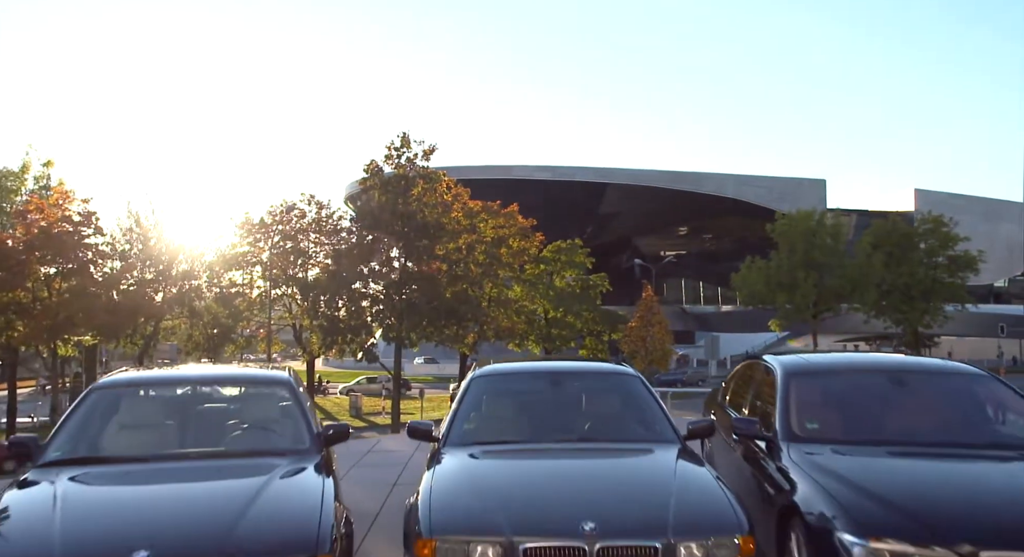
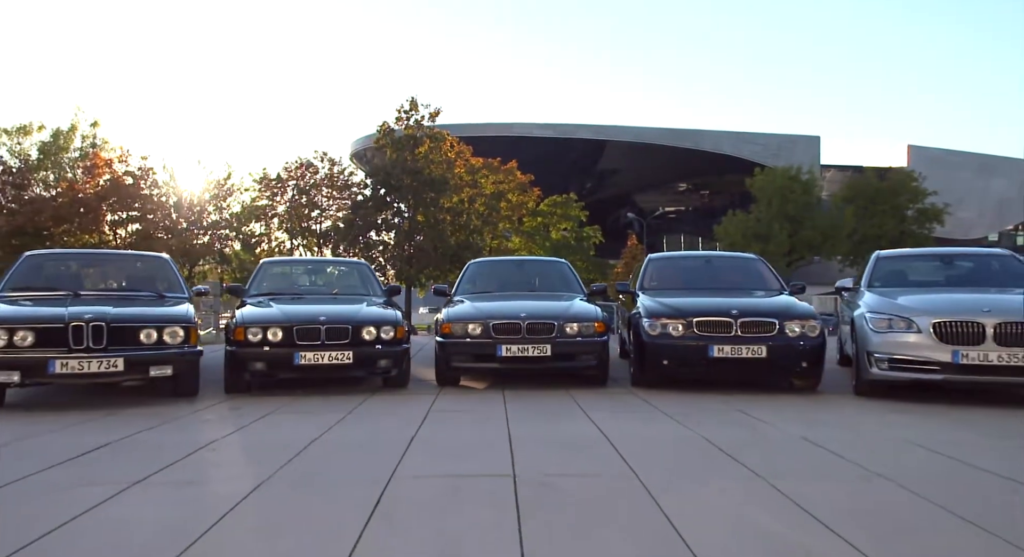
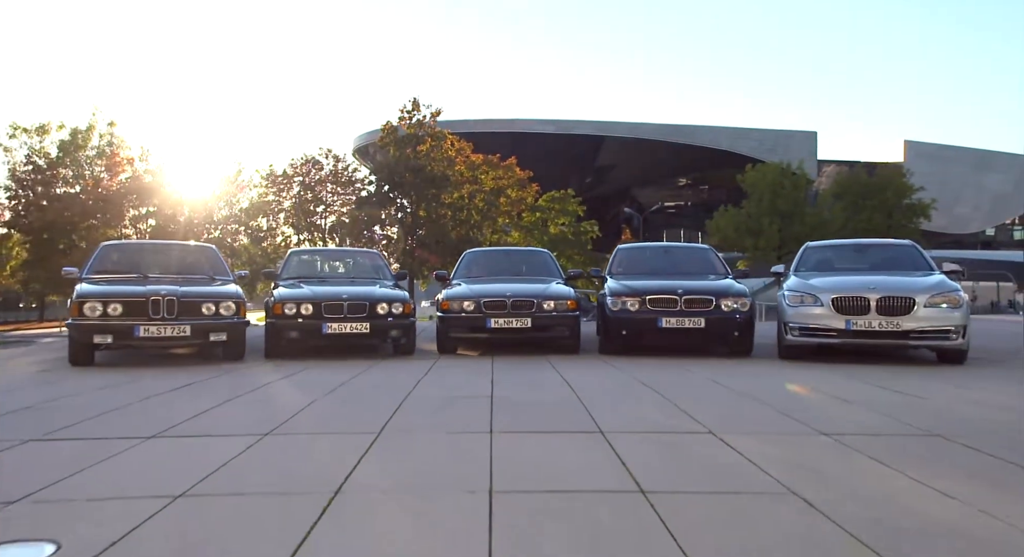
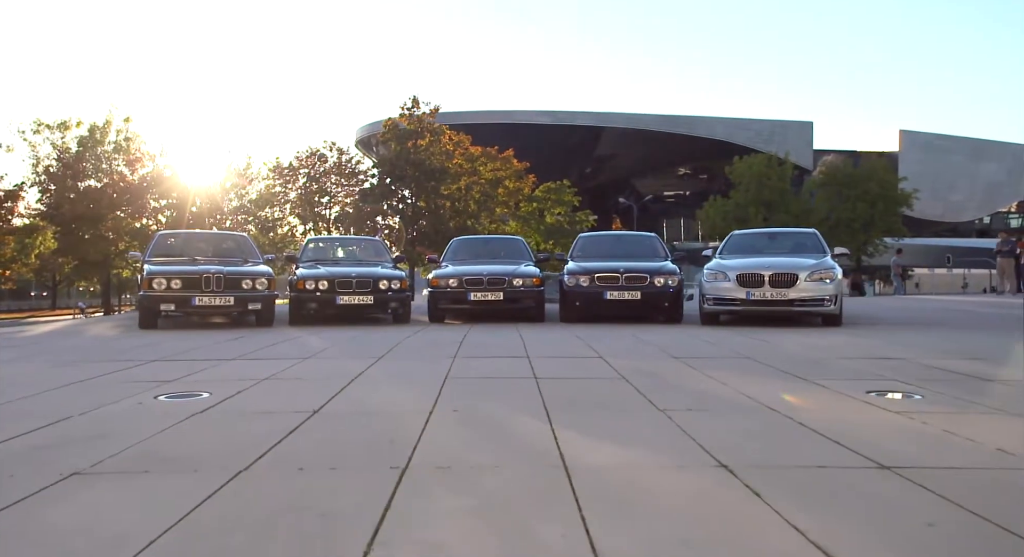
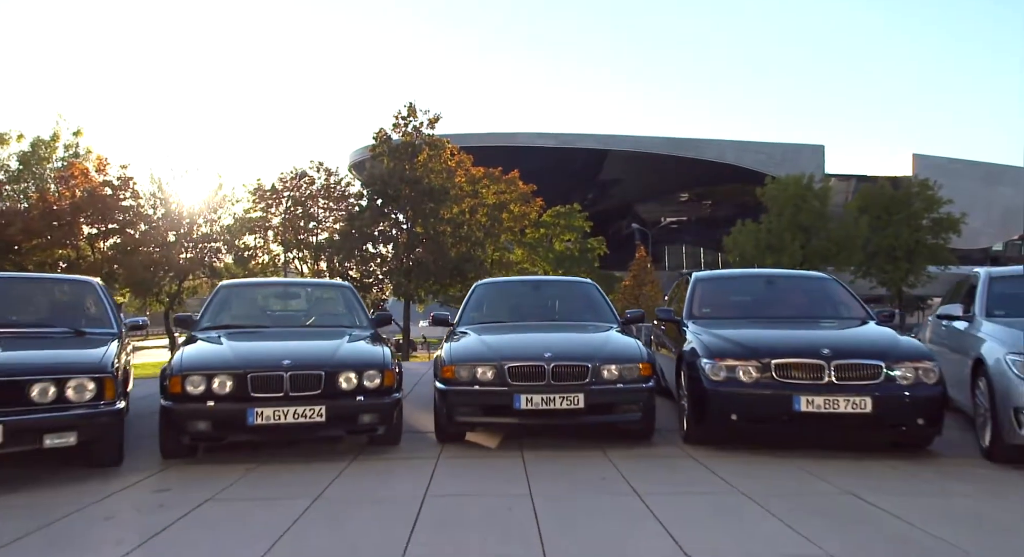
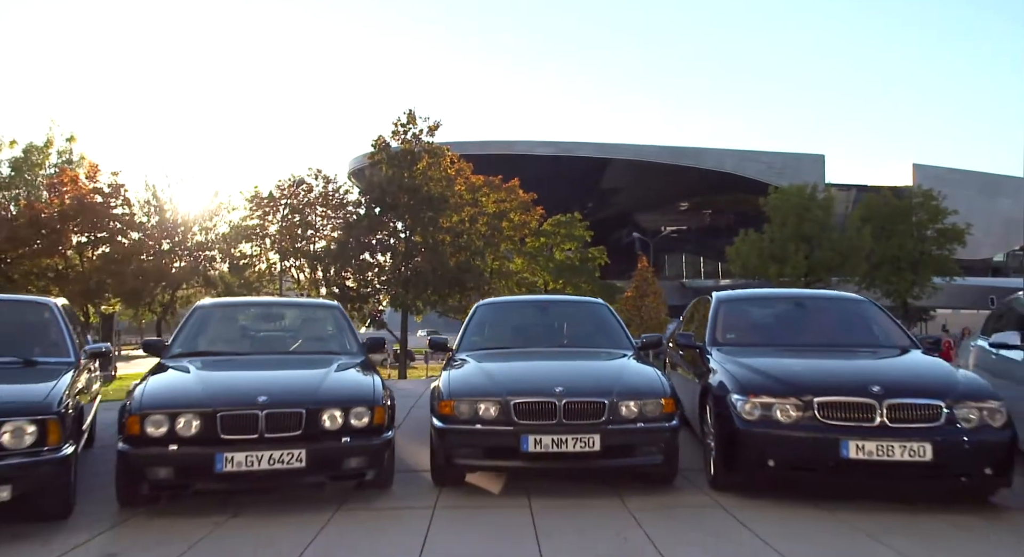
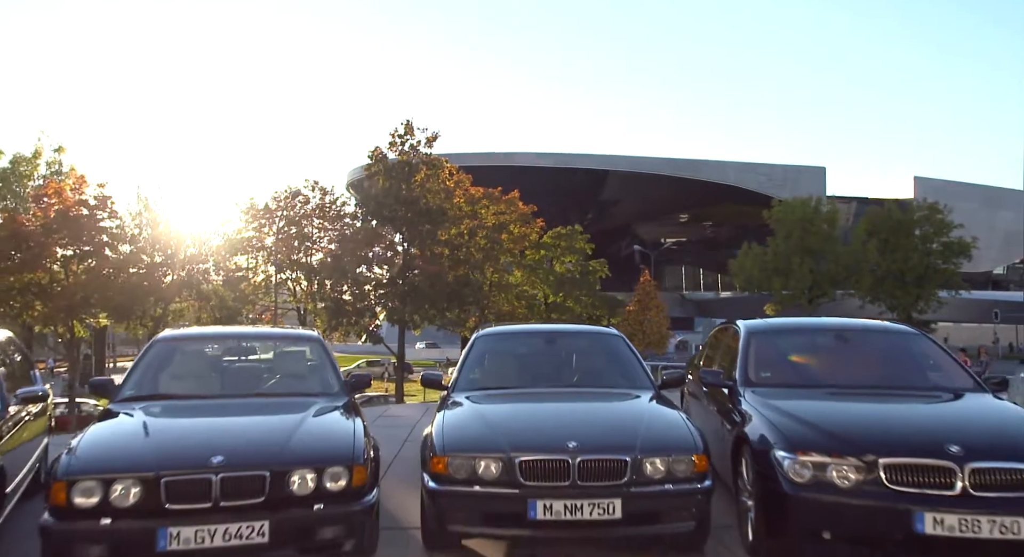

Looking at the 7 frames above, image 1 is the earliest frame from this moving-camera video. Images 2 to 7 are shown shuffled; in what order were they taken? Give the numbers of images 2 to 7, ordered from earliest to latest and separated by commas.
7, 6, 5, 2, 3, 4
